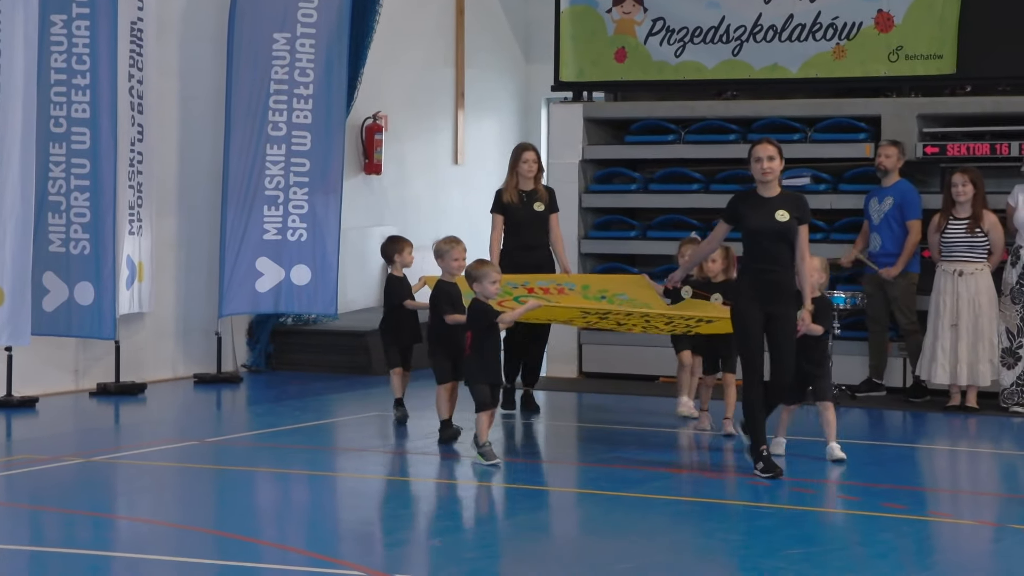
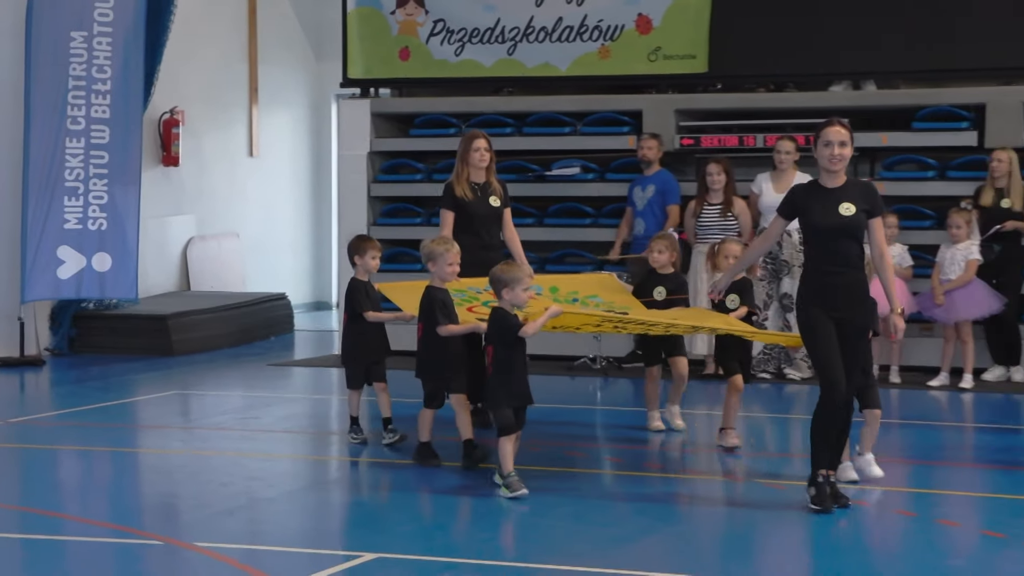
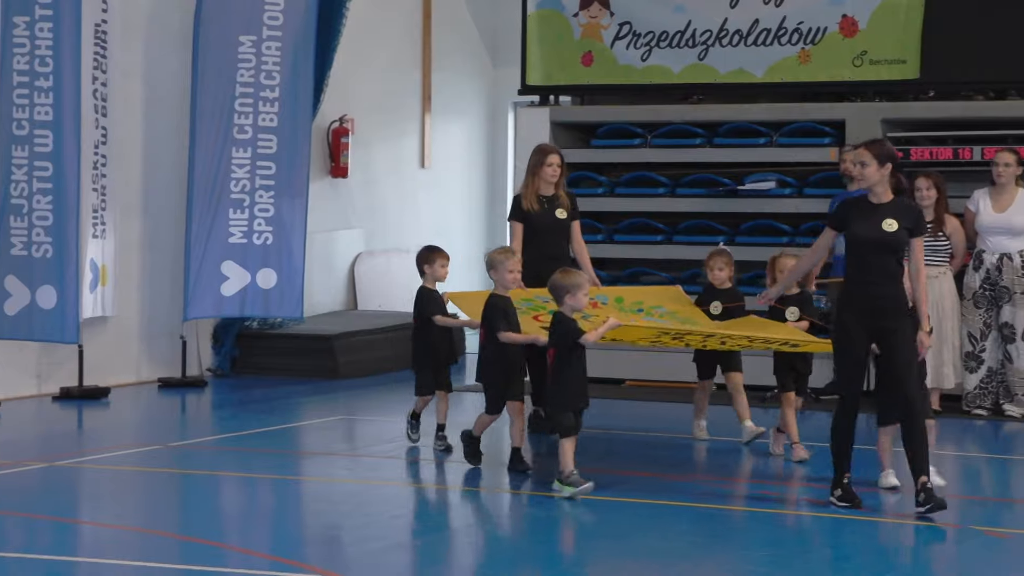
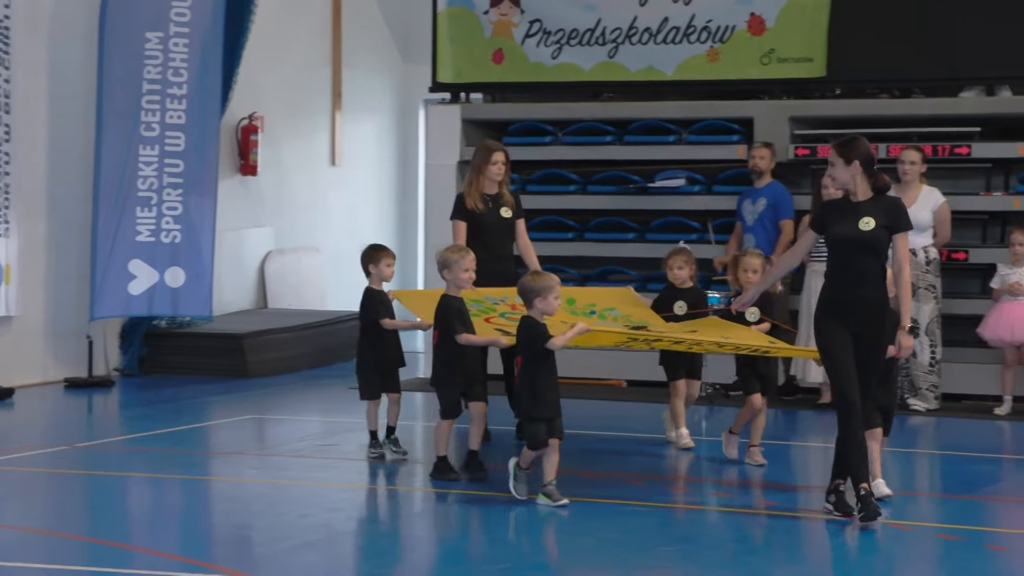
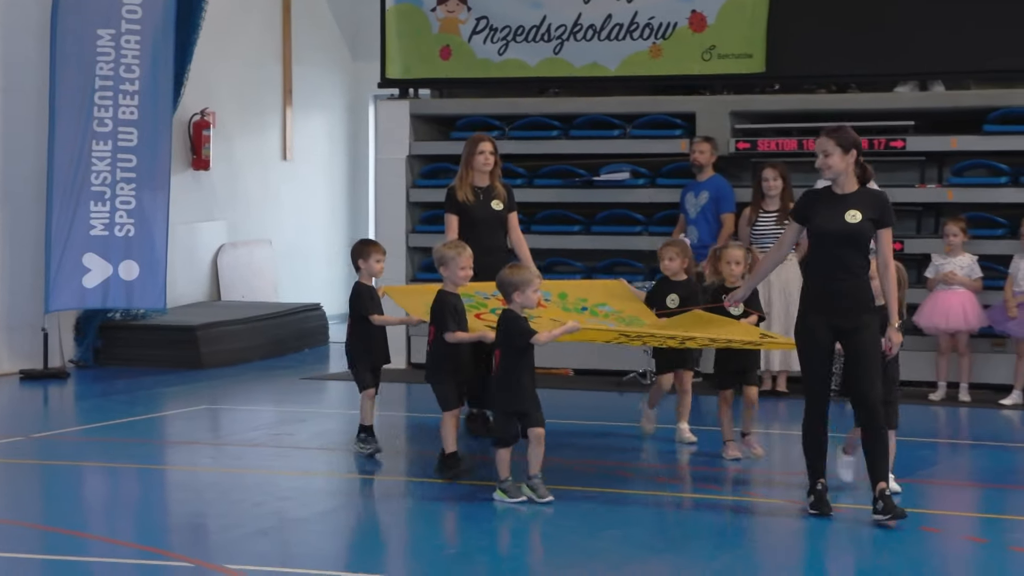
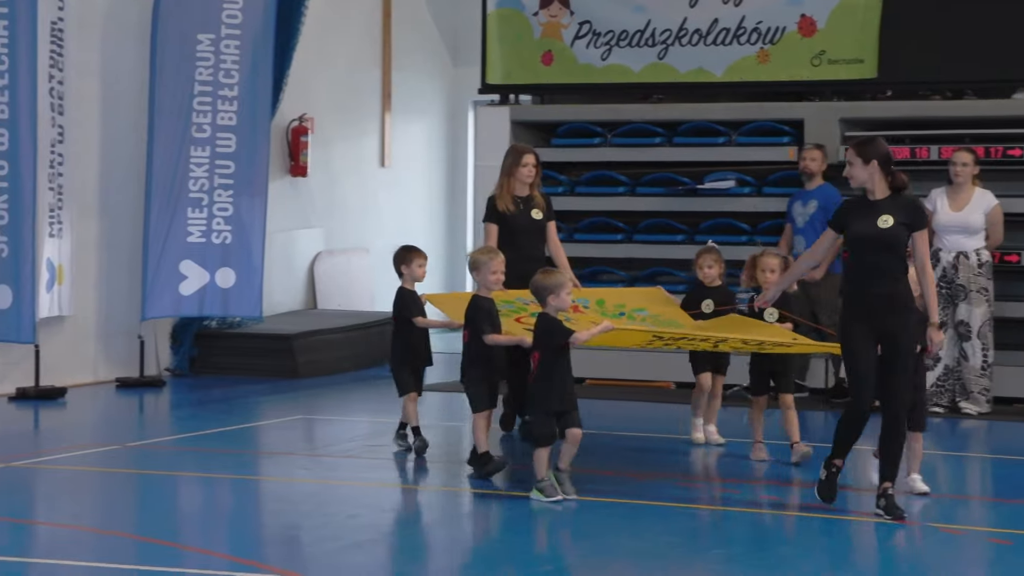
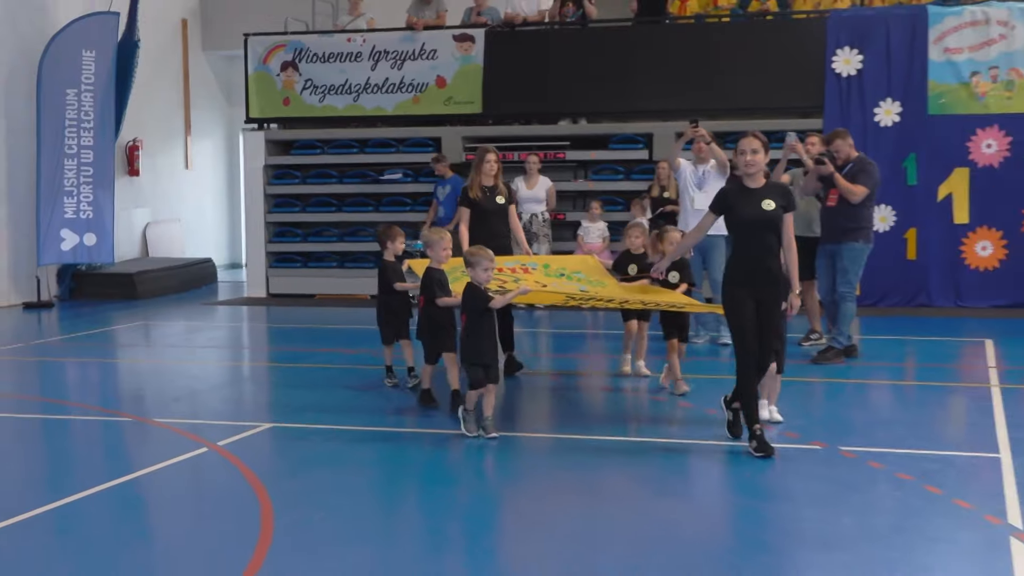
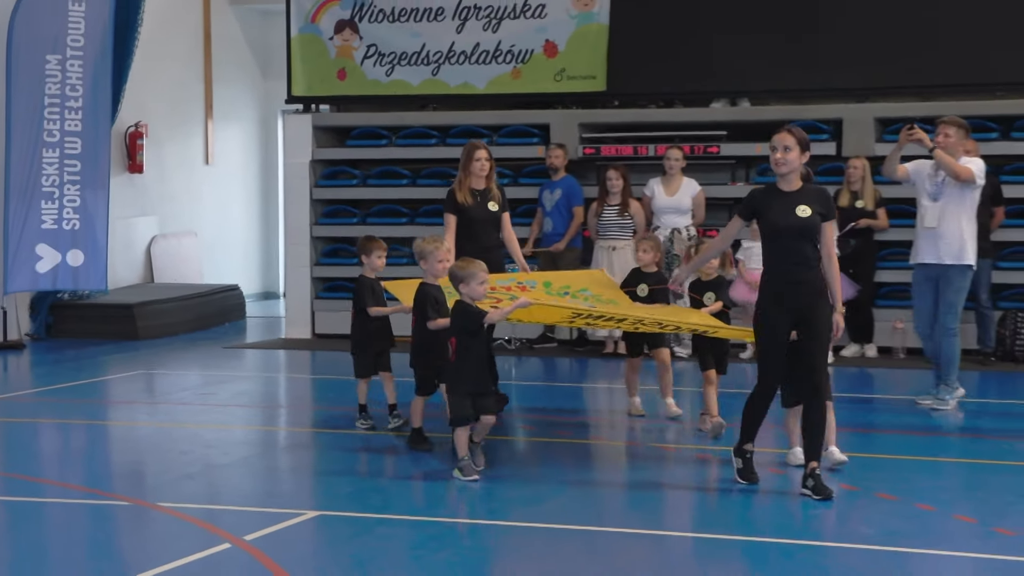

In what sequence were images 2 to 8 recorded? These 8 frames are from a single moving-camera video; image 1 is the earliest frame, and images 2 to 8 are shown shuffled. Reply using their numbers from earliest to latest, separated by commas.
3, 6, 4, 5, 2, 8, 7
